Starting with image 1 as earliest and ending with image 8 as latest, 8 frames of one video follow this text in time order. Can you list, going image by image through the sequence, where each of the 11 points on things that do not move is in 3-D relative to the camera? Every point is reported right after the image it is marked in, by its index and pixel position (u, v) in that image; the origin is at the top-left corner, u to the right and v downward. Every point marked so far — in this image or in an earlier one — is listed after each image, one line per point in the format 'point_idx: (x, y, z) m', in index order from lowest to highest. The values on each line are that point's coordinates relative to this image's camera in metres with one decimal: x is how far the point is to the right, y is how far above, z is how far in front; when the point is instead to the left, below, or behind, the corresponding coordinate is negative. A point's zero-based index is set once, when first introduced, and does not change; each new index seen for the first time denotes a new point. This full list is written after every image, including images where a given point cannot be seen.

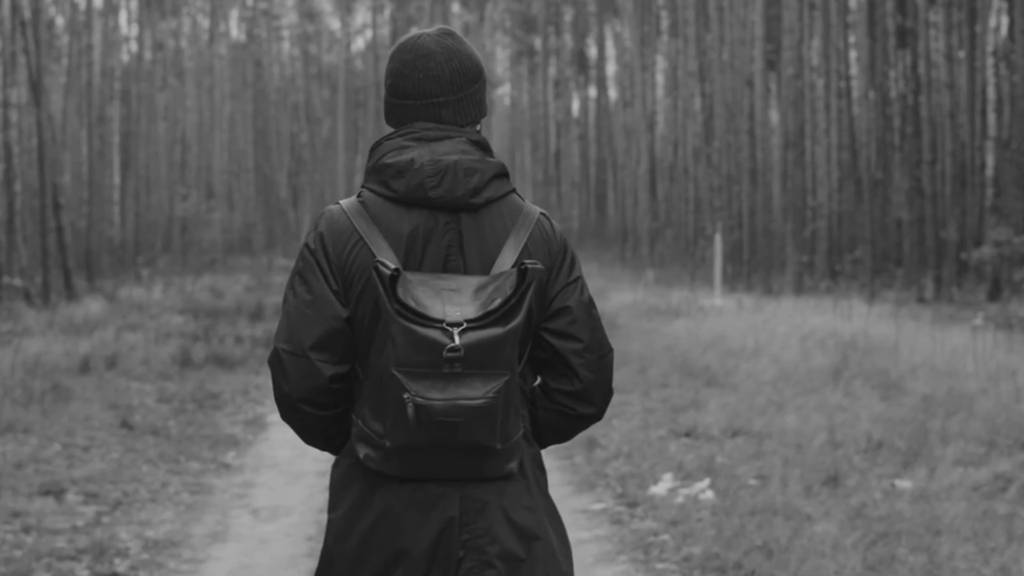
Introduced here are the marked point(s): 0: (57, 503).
0: (-1.8, -0.8, +7.6) m
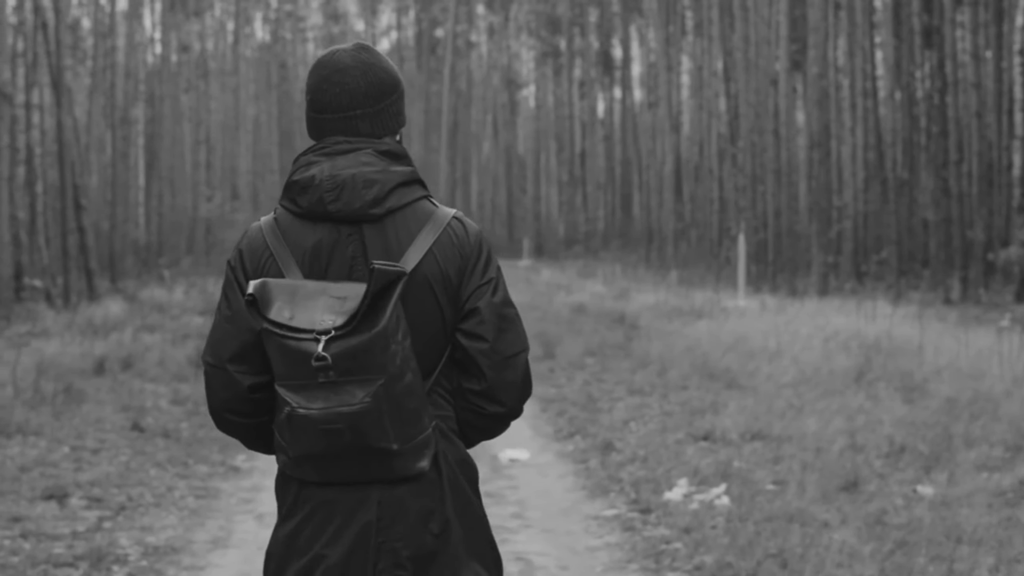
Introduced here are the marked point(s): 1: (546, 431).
0: (-1.7, -0.8, +7.4) m
1: (+0.2, -0.8, +10.5) m
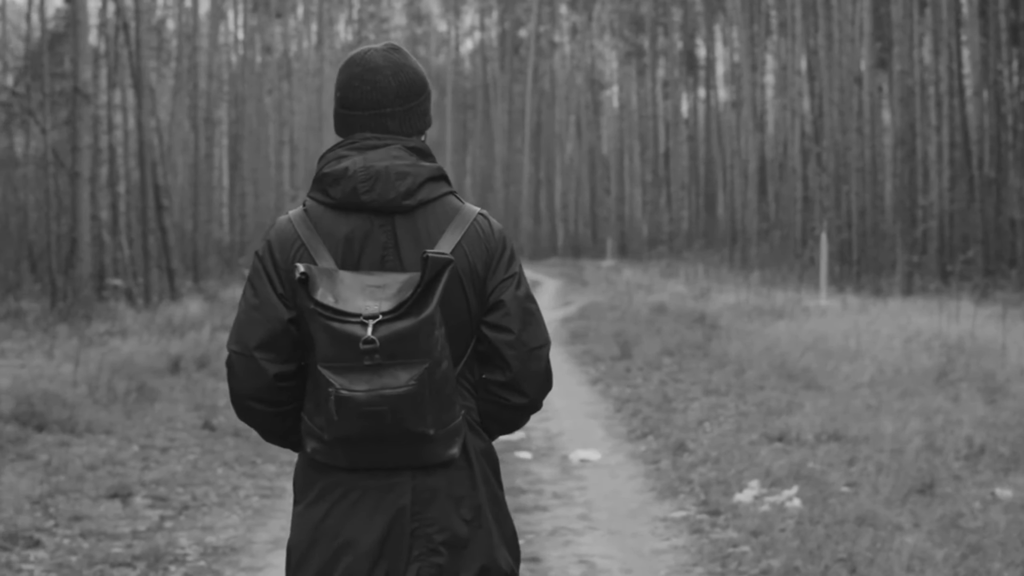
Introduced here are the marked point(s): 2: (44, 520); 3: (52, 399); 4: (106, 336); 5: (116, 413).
0: (-1.5, -0.8, +7.4) m
1: (+0.6, -0.8, +10.3) m
2: (-1.6, -0.8, +6.8) m
3: (-2.6, -0.6, +11.1) m
4: (-3.7, -0.4, +17.6) m
5: (-2.3, -0.7, +11.1) m
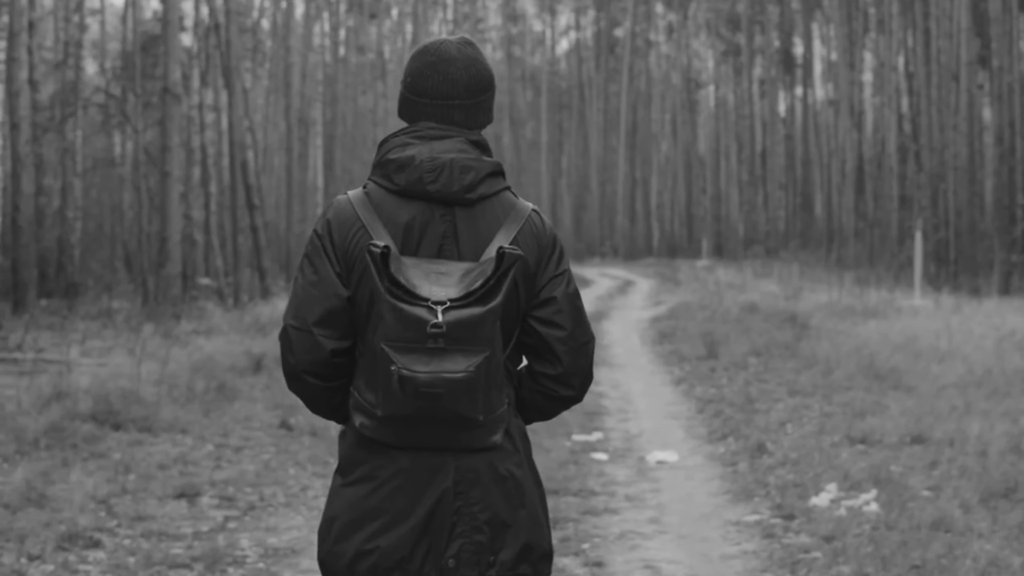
0: (-1.2, -0.8, +7.3) m
1: (+1.0, -0.8, +10.2) m
2: (-1.4, -0.8, +6.7) m
3: (-2.2, -0.6, +11.1) m
4: (-2.9, -0.4, +17.7) m
5: (-1.8, -0.7, +11.0) m
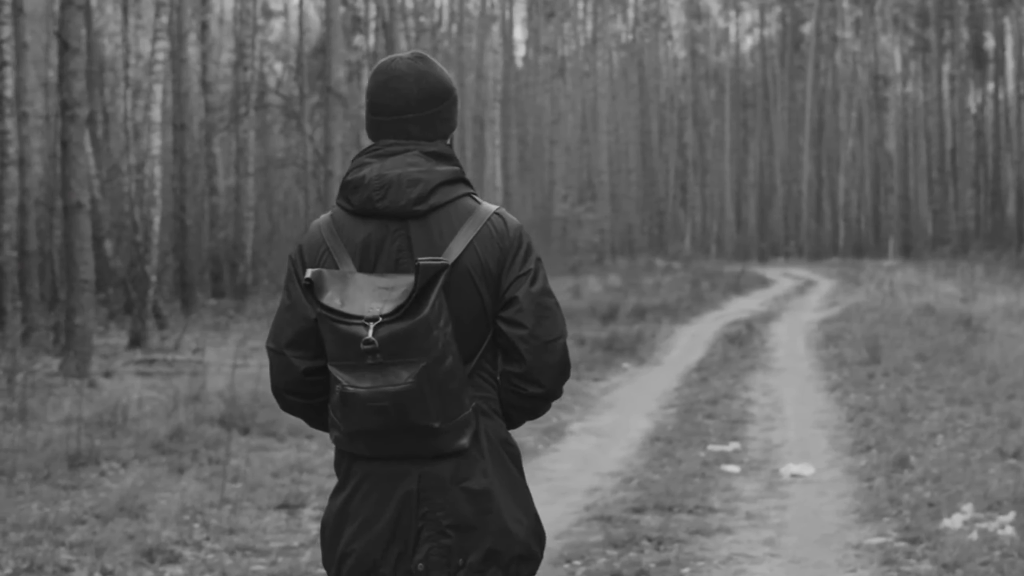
0: (-0.8, -0.8, +7.0) m
1: (+1.7, -0.8, +9.6) m
2: (-1.0, -0.8, +6.4) m
3: (-1.4, -0.6, +10.9) m
4: (-1.5, -0.4, +17.5) m
5: (-1.0, -0.7, +10.8) m
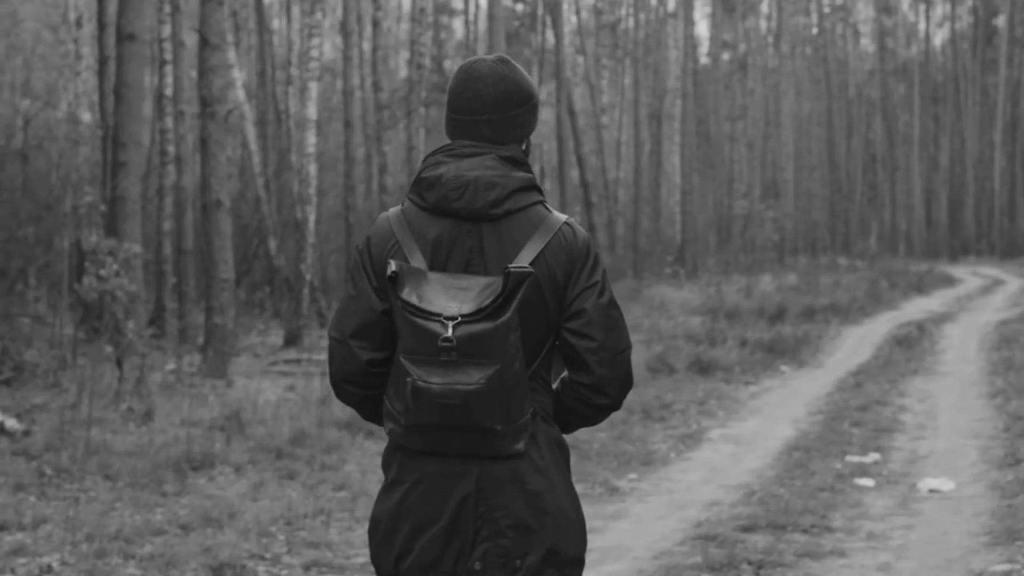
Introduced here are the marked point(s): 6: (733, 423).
0: (-0.4, -0.8, +6.7) m
1: (+2.3, -0.8, +9.1) m
2: (-0.7, -0.8, +6.1) m
3: (-0.7, -0.6, +10.6) m
4: (-0.1, -0.4, +17.2) m
5: (-0.3, -0.7, +10.4) m
6: (+1.3, -0.8, +11.1) m
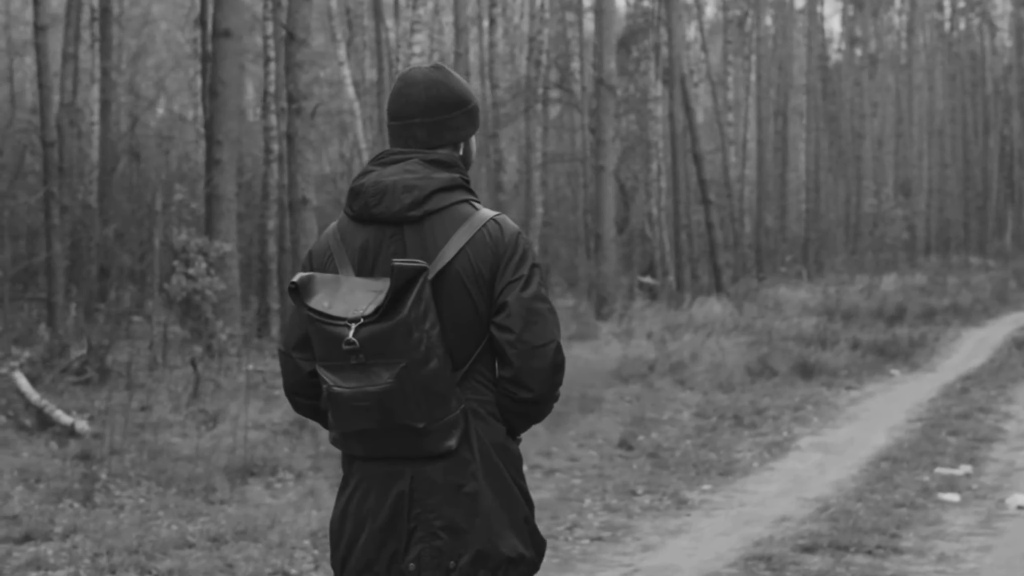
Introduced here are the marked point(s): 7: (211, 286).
0: (-0.3, -0.8, +6.4) m
1: (+2.6, -0.8, +8.5) m
2: (-0.6, -0.8, +5.8) m
3: (-0.2, -0.6, +10.3) m
4: (+0.7, -0.4, +16.8) m
5: (+0.1, -0.7, +10.1) m
6: (+1.7, -0.8, +10.7) m
7: (-2.1, 0.0, +13.2) m
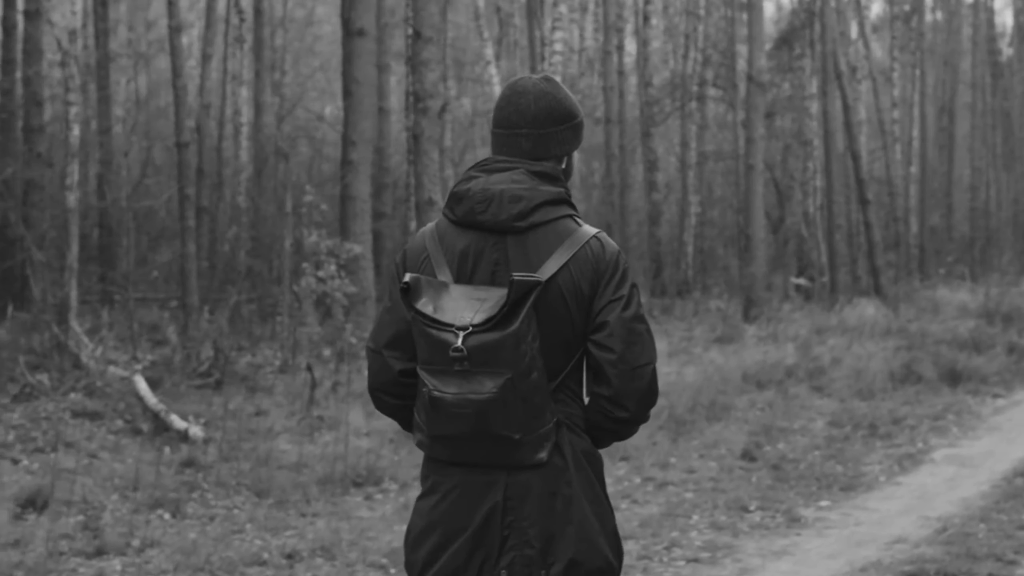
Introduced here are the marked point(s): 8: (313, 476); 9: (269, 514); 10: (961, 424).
0: (0.0, -0.9, +6.1) m
1: (+3.0, -0.8, +8.0) m
2: (-0.4, -0.8, +5.5) m
3: (+0.4, -0.7, +10.0) m
4: (+1.9, -0.5, +16.4) m
5: (+0.7, -0.7, +9.7) m
6: (+2.4, -0.8, +10.2) m
7: (-1.2, 0.0, +13.0) m
8: (-0.8, -0.8, +8.1) m
9: (-0.9, -0.8, +7.1) m
10: (+2.5, -0.8, +11.0) m
